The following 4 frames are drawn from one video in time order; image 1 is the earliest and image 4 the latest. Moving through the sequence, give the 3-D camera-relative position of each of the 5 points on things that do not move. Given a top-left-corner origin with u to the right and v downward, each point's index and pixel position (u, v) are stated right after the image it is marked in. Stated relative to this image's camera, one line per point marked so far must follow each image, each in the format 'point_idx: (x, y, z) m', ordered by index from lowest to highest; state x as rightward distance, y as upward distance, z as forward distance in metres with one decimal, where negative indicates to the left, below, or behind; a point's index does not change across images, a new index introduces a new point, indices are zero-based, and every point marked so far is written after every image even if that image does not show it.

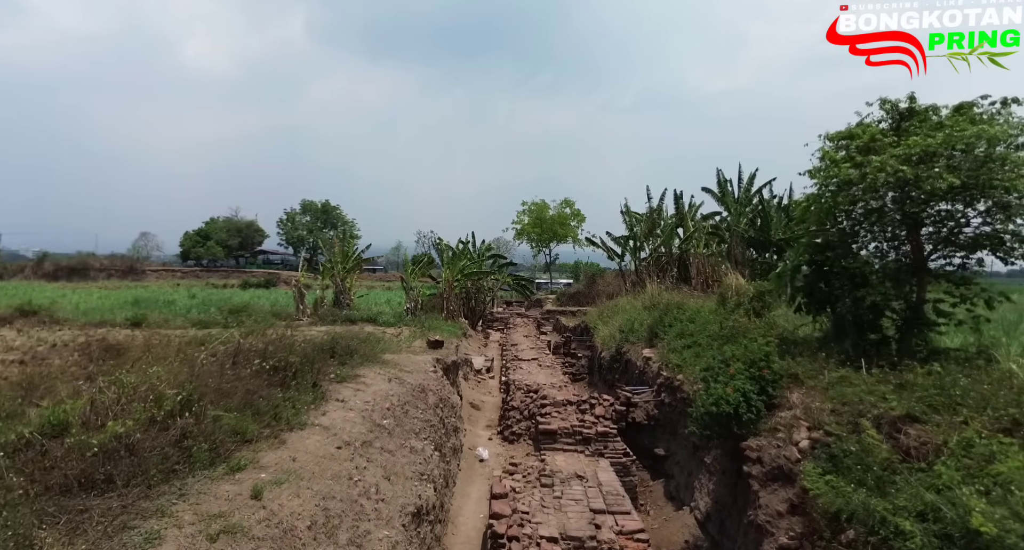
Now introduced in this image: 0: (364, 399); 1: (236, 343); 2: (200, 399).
0: (-1.6, -1.3, +6.4) m
1: (-3.1, -0.8, +6.7) m
2: (-2.3, -0.9, +4.3) m
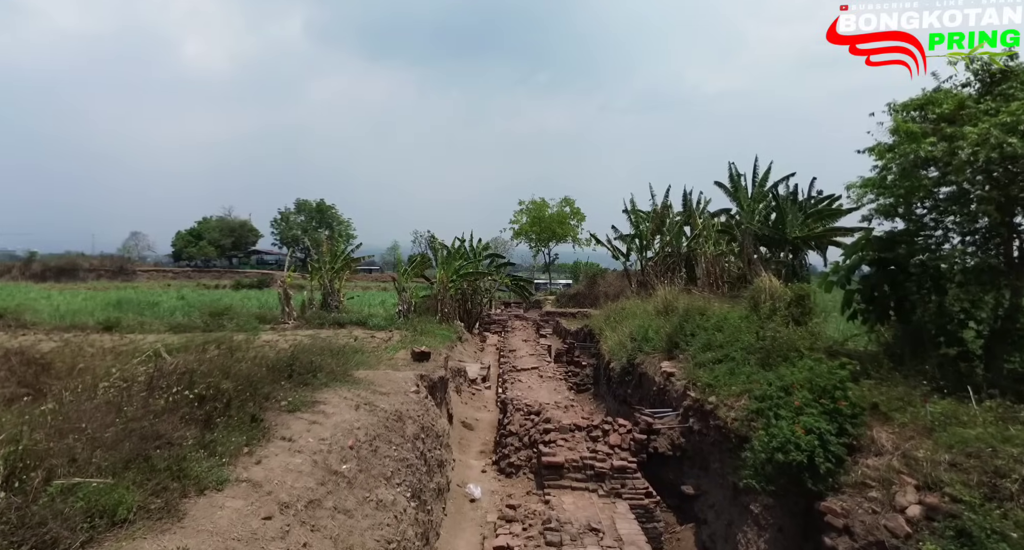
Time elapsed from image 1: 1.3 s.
0: (-1.6, -1.3, +5.0) m
1: (-3.1, -0.8, +5.3) m
2: (-2.3, -0.9, +2.9) m
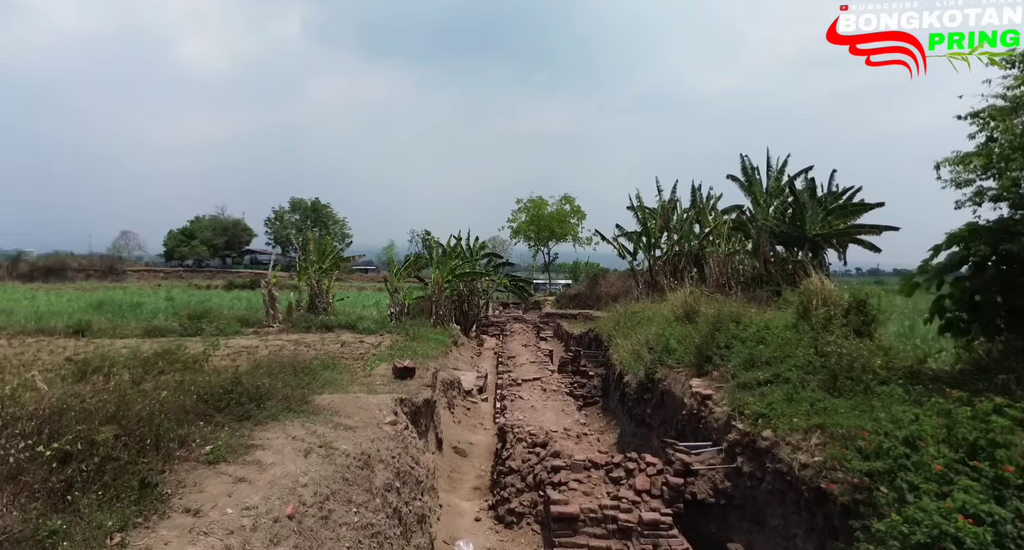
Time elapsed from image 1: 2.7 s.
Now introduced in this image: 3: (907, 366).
0: (-1.6, -1.3, +3.5) m
1: (-3.1, -0.8, +3.8) m
2: (-2.3, -0.9, +1.5) m
3: (+3.7, -0.8, +5.6) m
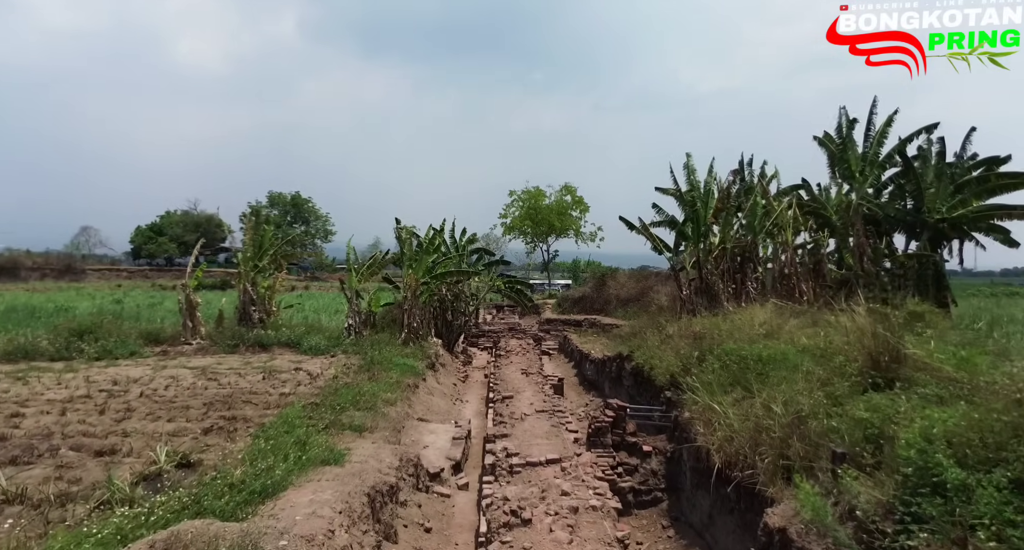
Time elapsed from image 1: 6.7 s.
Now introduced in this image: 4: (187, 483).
0: (-1.5, -1.4, -2.1) m
1: (-3.0, -0.8, -1.8) m
2: (-2.2, -1.0, -4.2) m
3: (+3.7, -0.9, 0.0) m
4: (-3.2, -1.6, +5.8) m
